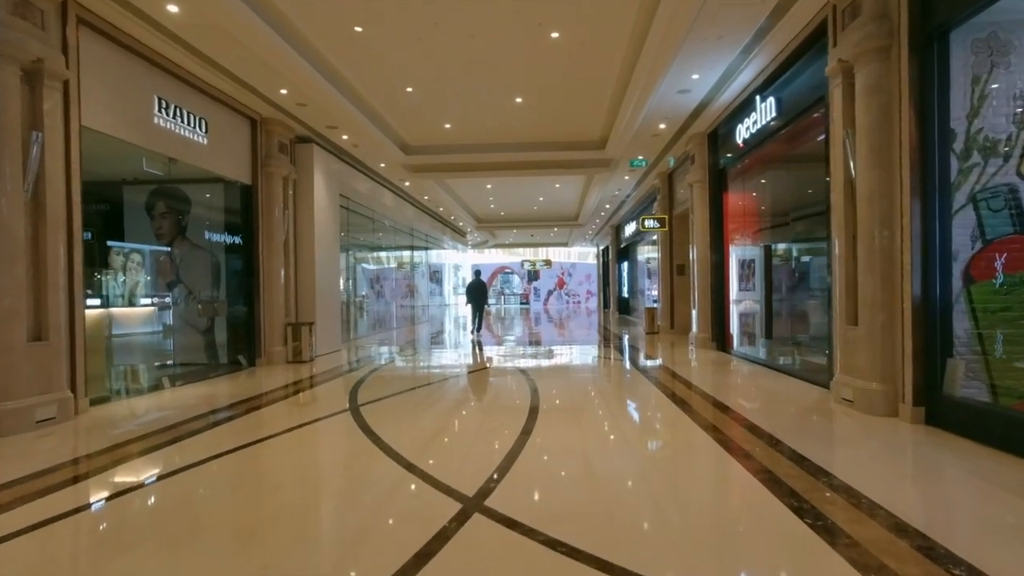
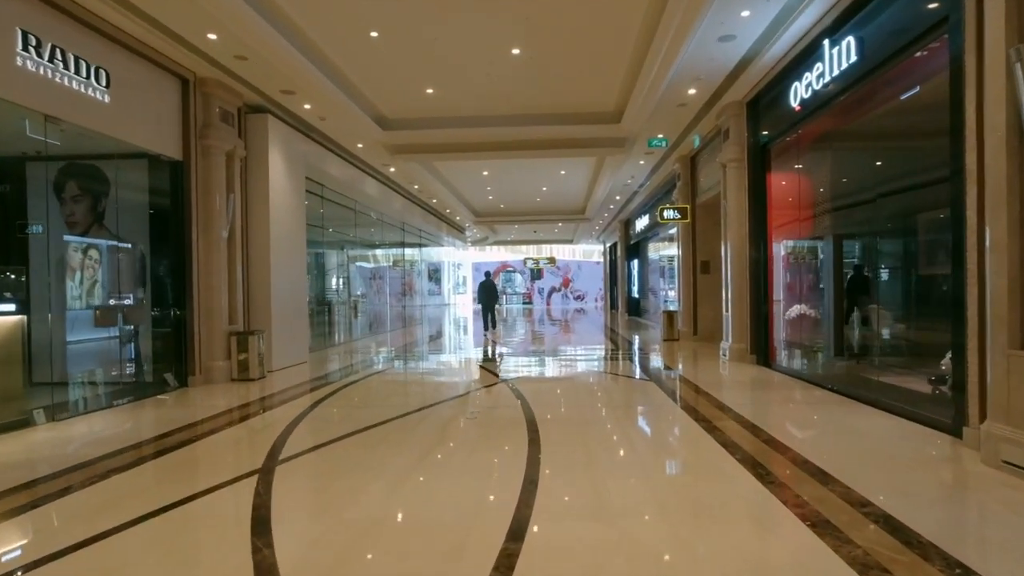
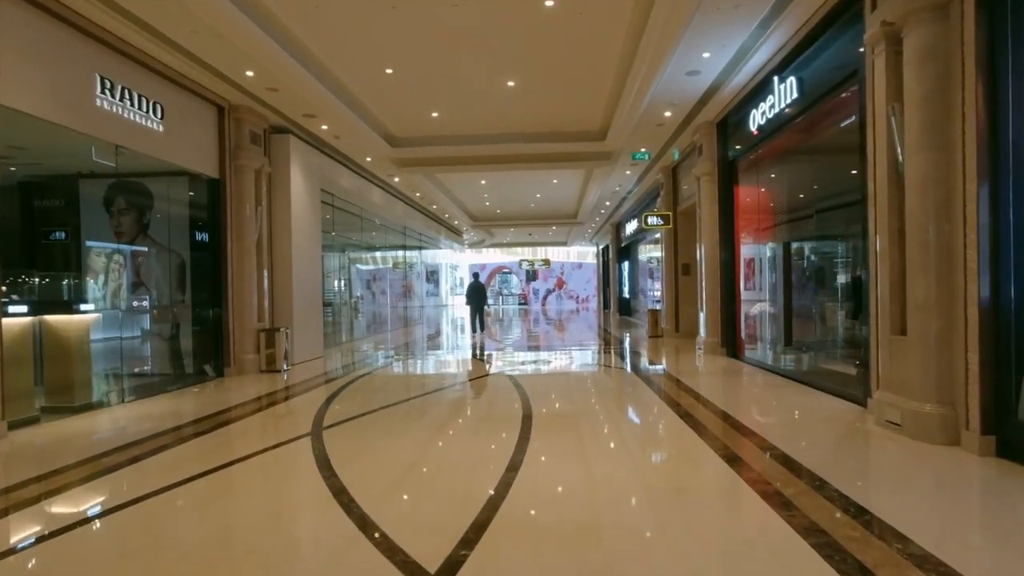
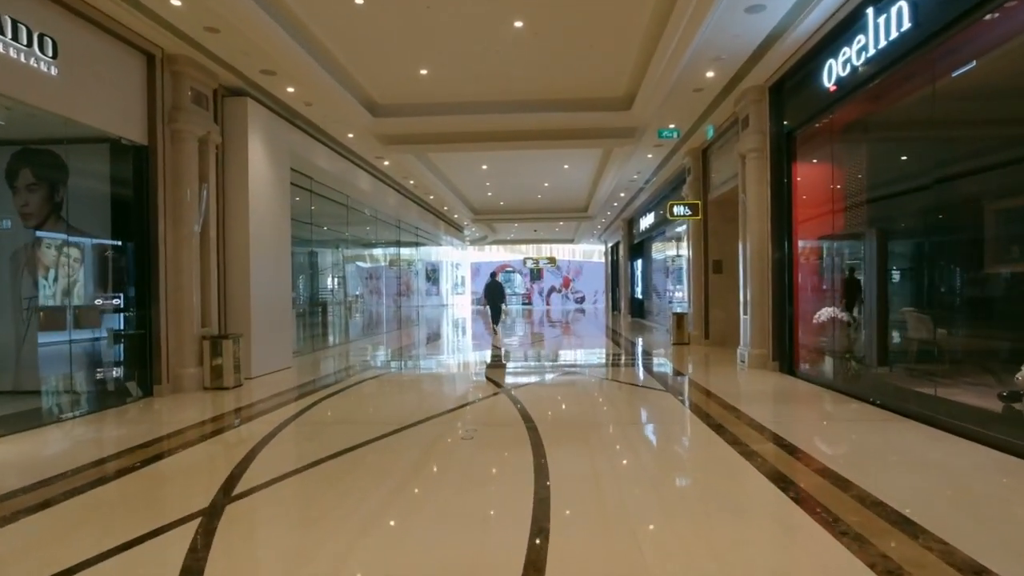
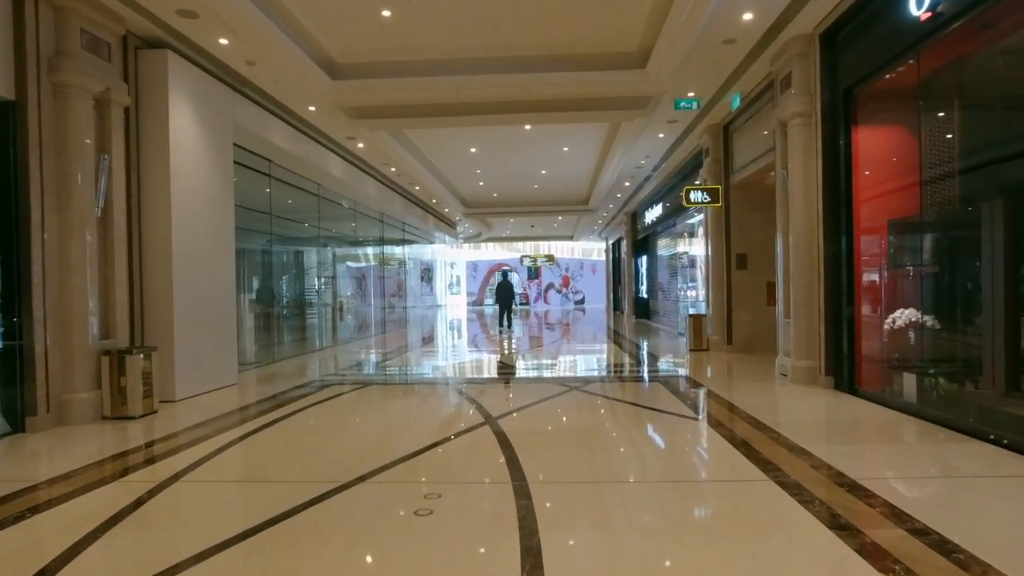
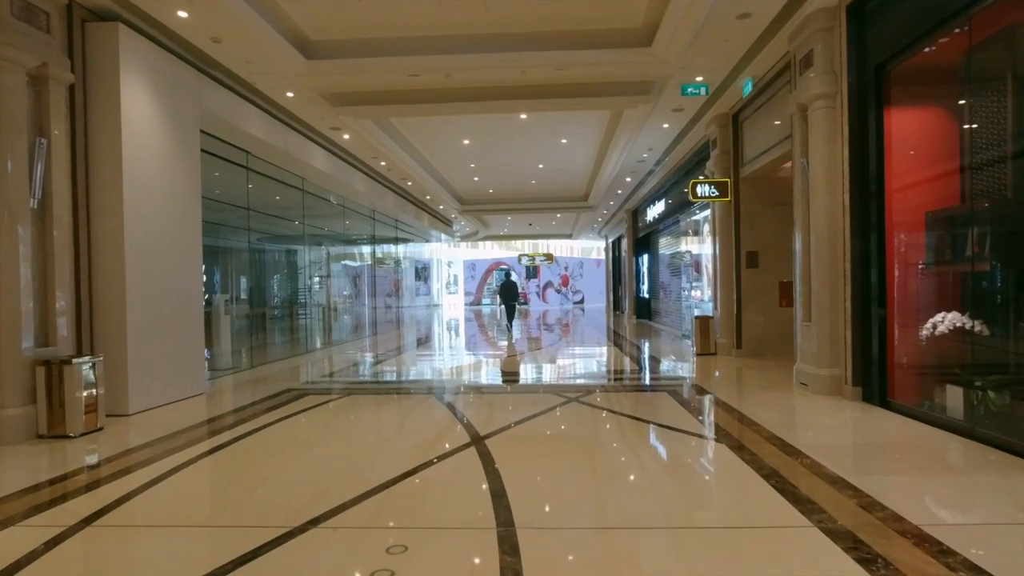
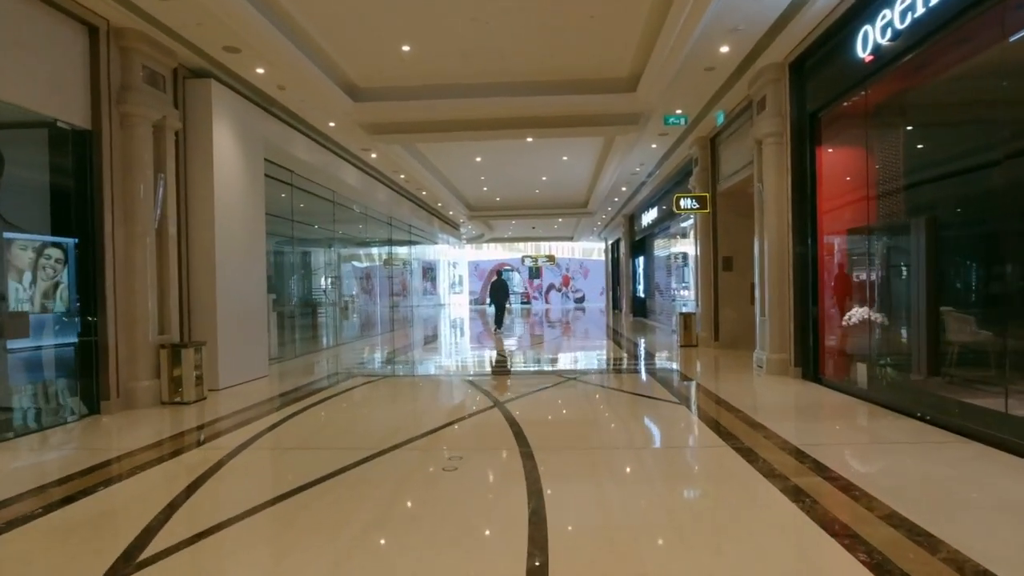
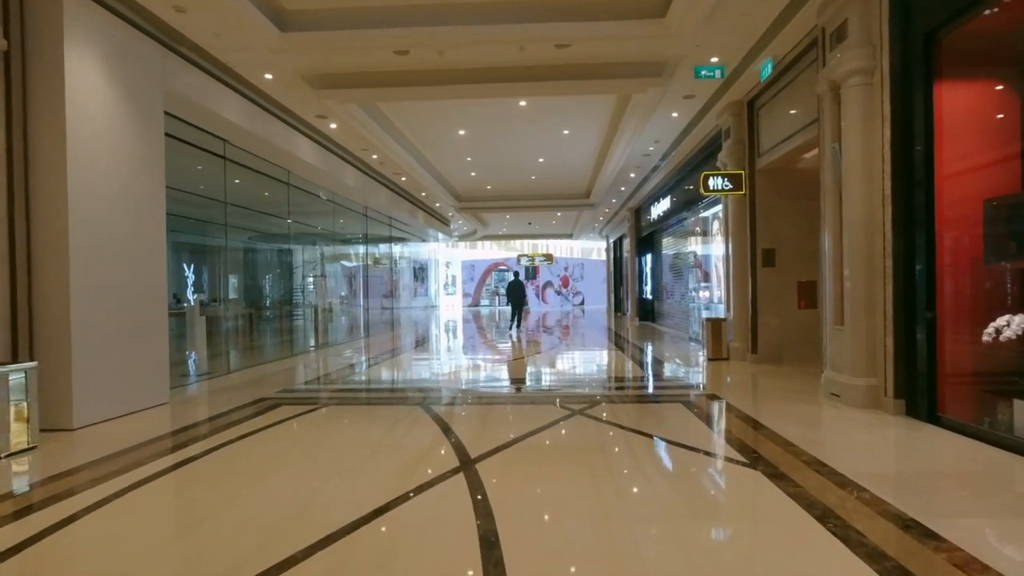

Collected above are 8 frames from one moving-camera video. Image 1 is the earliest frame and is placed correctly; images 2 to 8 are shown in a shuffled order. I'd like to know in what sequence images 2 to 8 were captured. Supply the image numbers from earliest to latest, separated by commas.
3, 2, 4, 7, 5, 6, 8
